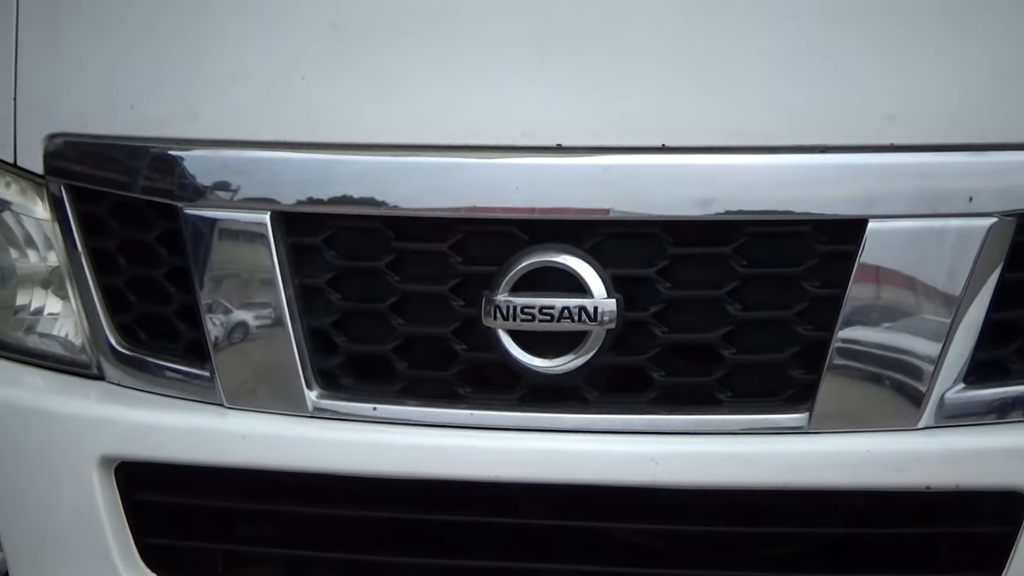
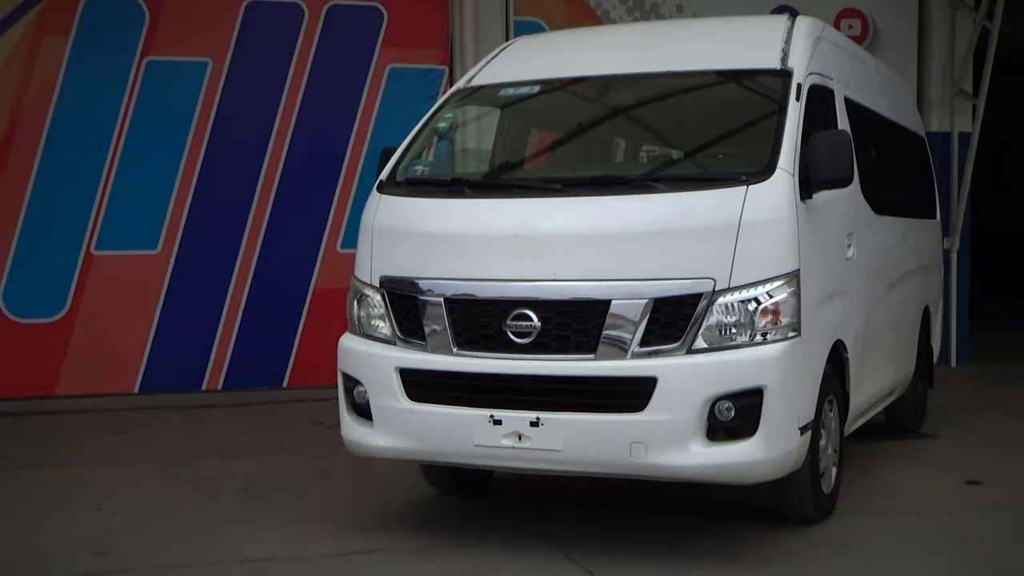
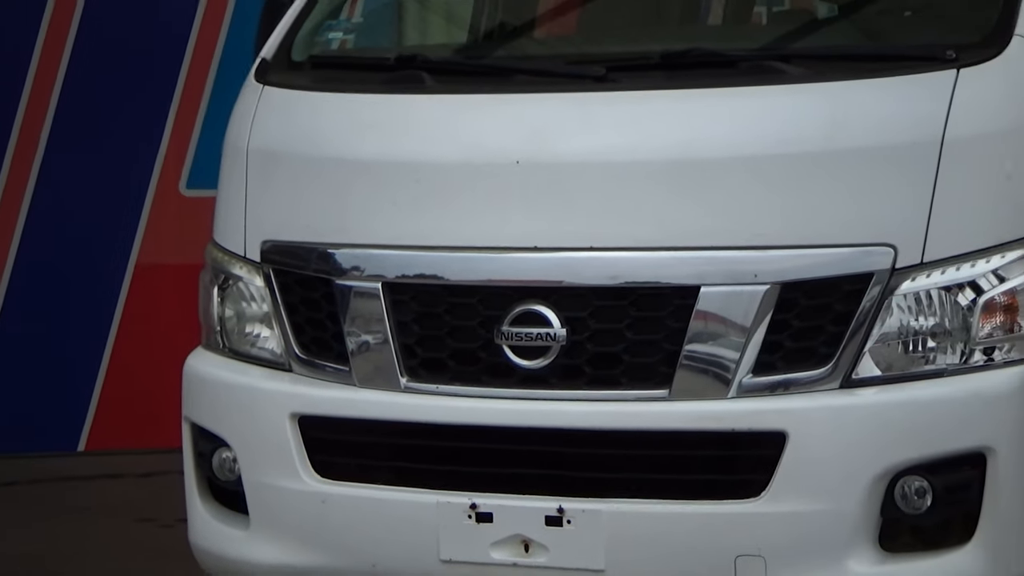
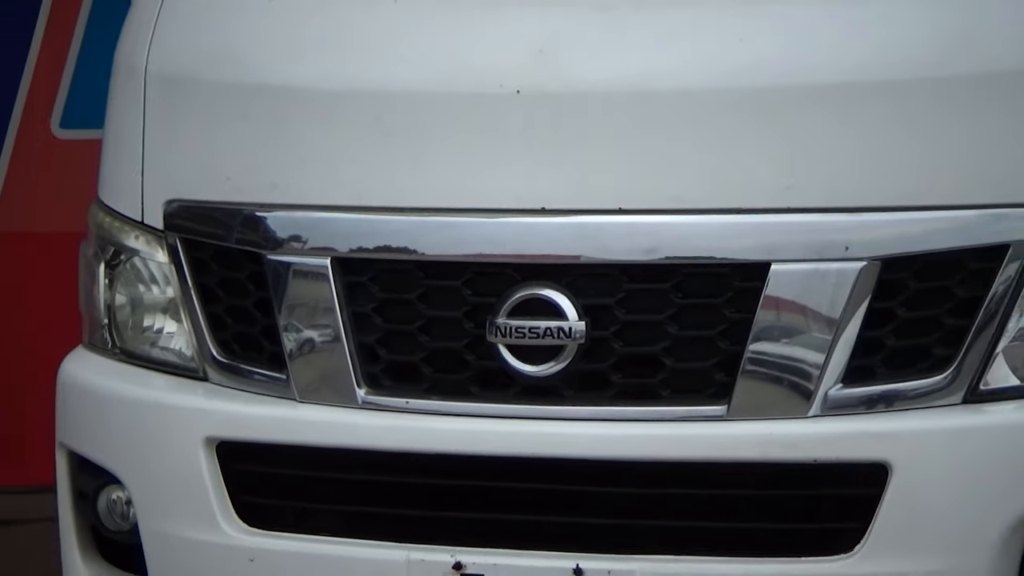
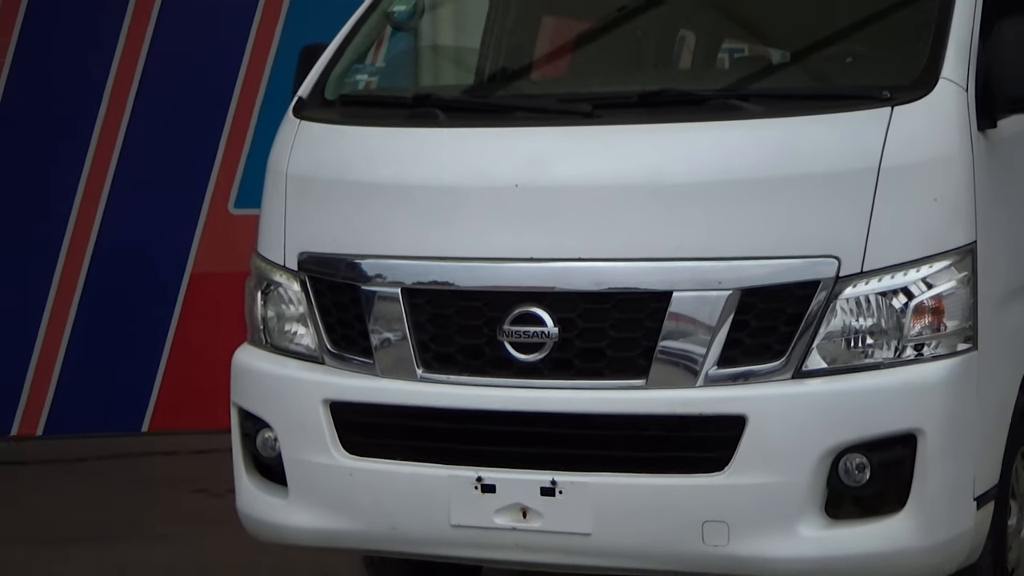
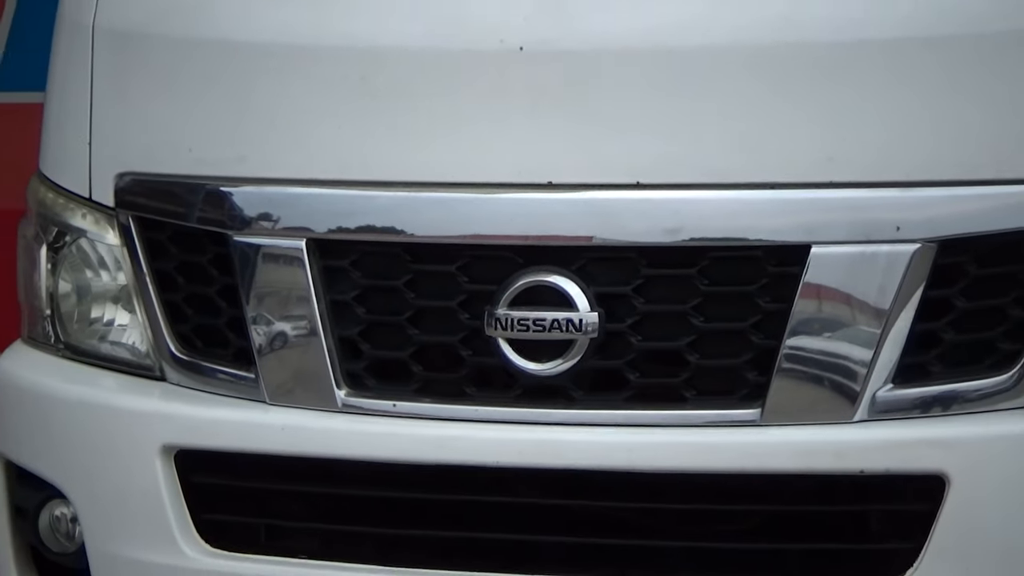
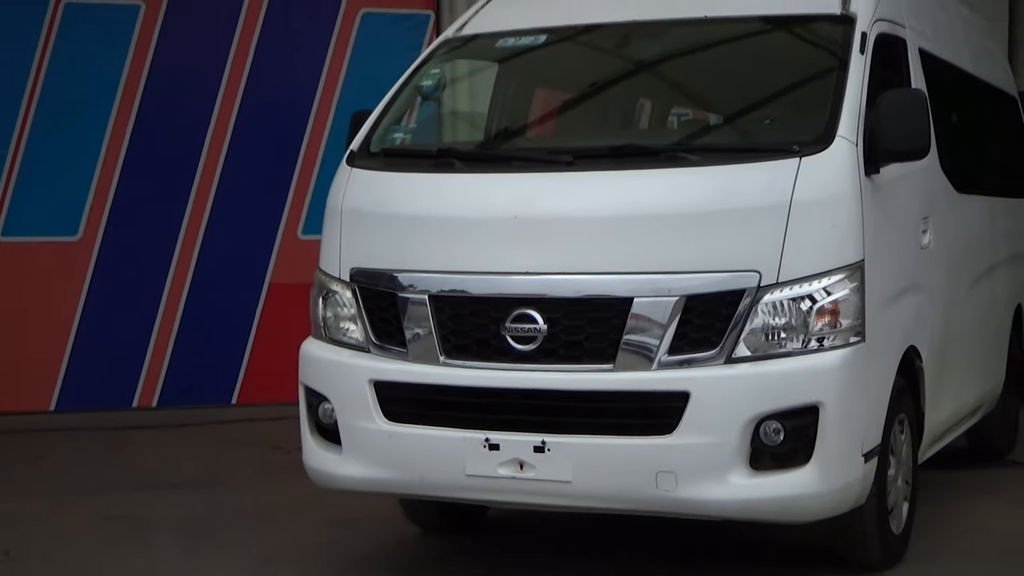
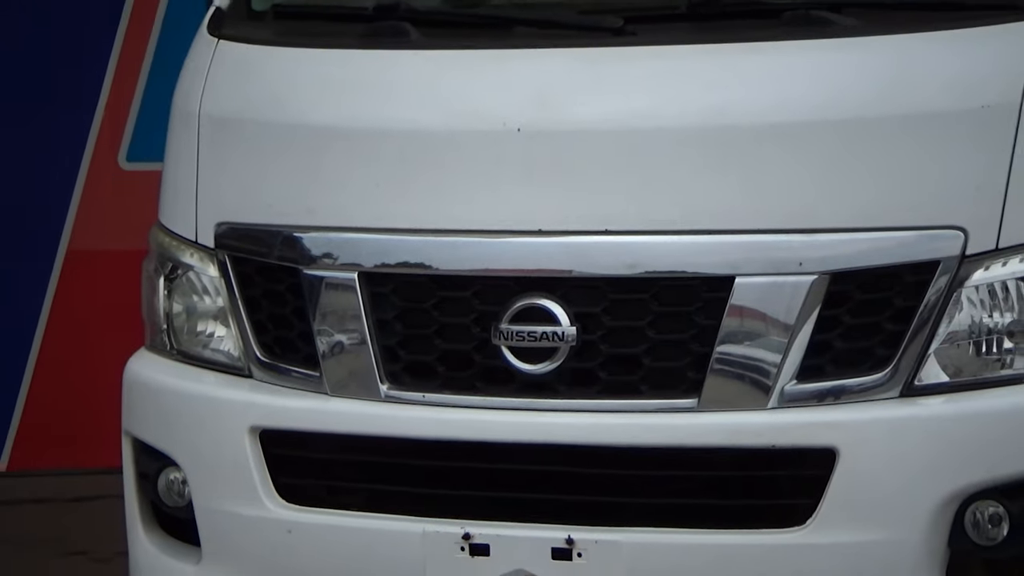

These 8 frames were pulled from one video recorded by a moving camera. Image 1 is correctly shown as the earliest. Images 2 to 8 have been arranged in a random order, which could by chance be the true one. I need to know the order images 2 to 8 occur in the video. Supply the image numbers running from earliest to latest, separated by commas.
6, 4, 8, 3, 5, 7, 2
